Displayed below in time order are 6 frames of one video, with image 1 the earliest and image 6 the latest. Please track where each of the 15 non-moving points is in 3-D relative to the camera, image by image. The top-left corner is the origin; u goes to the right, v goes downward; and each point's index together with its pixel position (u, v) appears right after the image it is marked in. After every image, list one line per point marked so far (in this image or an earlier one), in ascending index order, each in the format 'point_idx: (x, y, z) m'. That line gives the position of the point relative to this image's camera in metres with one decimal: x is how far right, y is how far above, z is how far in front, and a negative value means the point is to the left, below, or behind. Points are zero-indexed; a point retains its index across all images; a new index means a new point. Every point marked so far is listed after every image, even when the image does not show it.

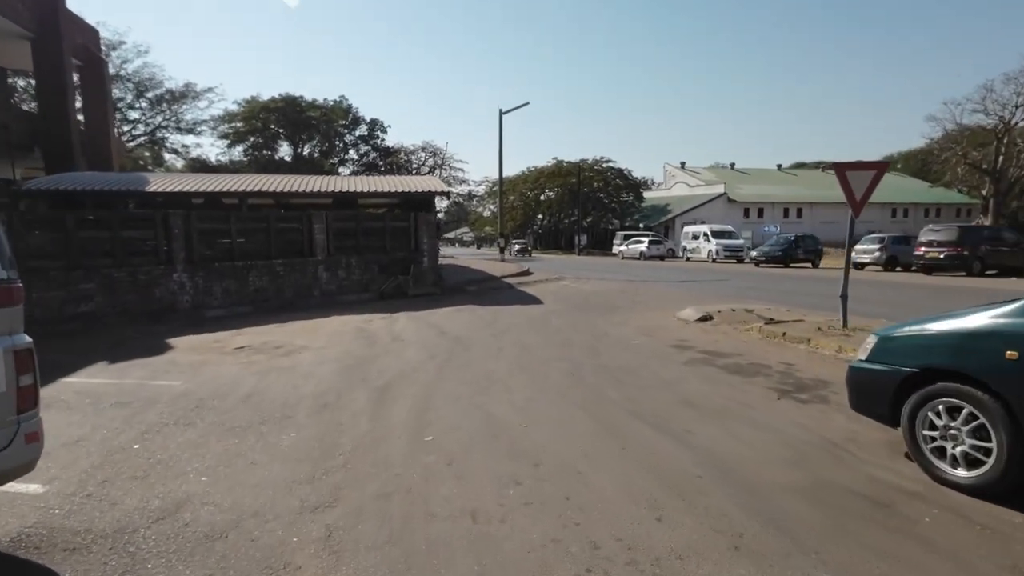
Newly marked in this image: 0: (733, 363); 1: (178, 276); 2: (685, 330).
0: (+3.4, -1.2, +8.7) m
1: (-9.1, +0.3, +15.2) m
2: (+3.7, -0.9, +11.8) m
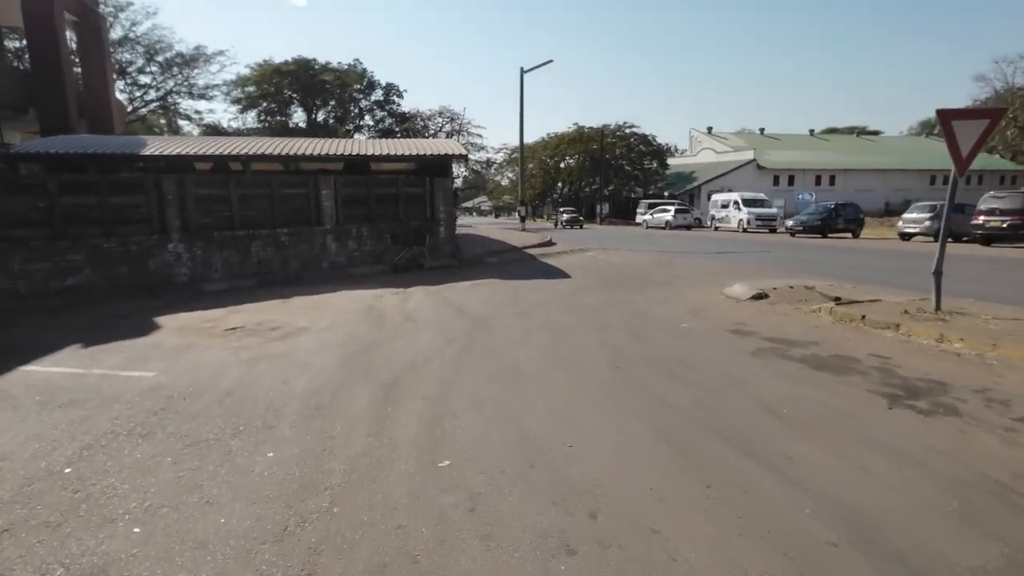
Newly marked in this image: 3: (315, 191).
0: (+3.9, -0.9, +7.2) m
1: (-8.5, +1.0, +14.0) m
2: (+4.2, -0.4, +10.3) m
3: (-5.8, +2.8, +16.3) m
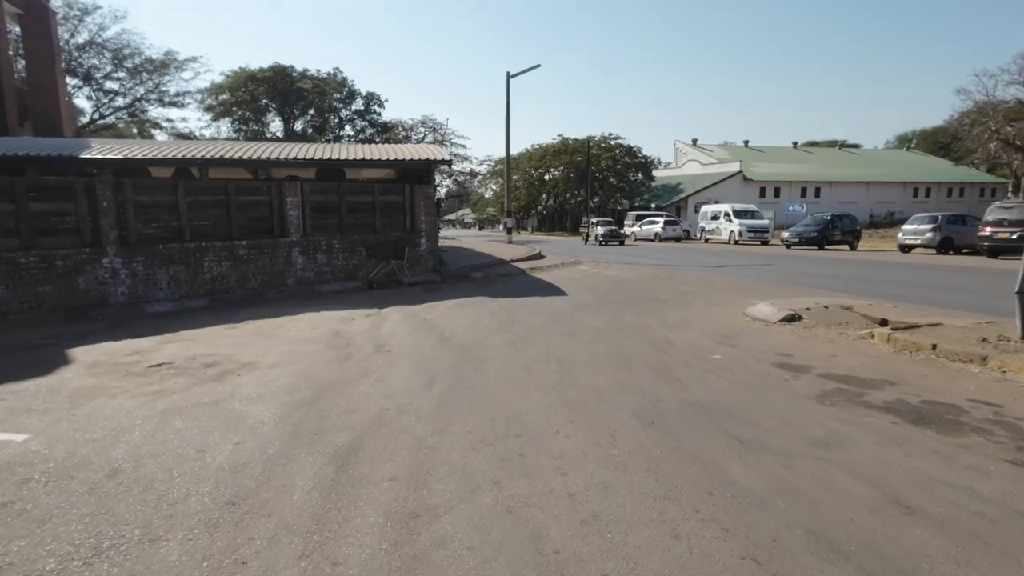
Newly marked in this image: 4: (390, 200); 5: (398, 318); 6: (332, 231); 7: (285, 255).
0: (+3.9, -1.1, +5.6) m
1: (-8.7, +0.6, +12.0) m
2: (+4.1, -0.8, +8.7) m
3: (-6.1, +2.3, +14.5) m
4: (-3.6, +2.6, +16.3) m
5: (-2.3, -0.6, +11.1) m
6: (-5.0, +1.6, +15.4) m
7: (-5.9, +0.9, +14.5) m
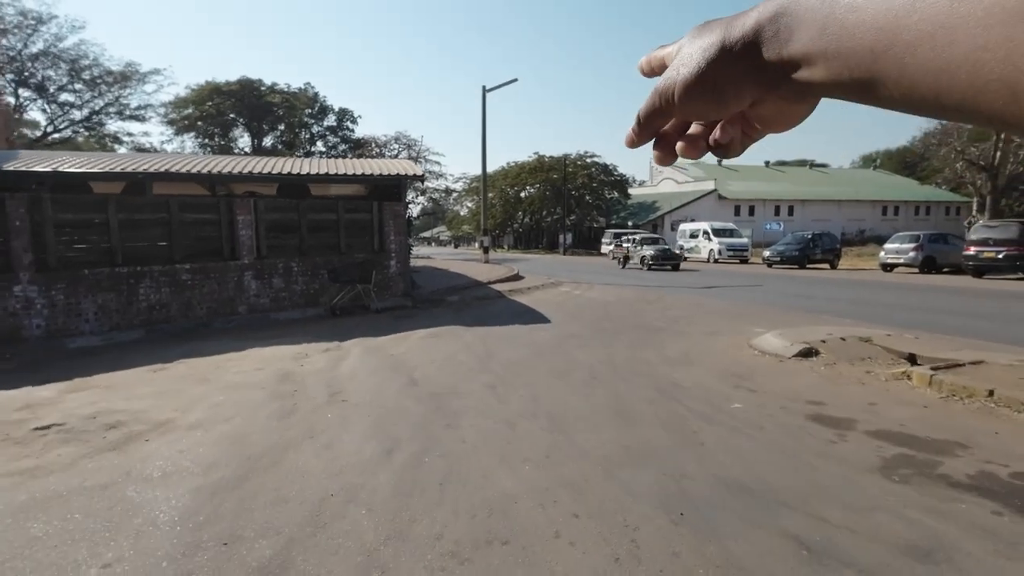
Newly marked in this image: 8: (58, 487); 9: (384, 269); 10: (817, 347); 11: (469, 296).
0: (+3.7, -1.5, +4.4) m
1: (-9.1, 0.0, +10.4) m
2: (+3.8, -1.2, +7.6) m
3: (-6.6, +1.6, +13.0) m
4: (-4.2, +1.9, +14.9) m
5: (-2.6, -1.1, +9.7) m
6: (-5.5, +0.9, +13.9) m
7: (-6.4, +0.2, +13.0) m
8: (-3.8, -1.6, +4.6) m
9: (-3.5, +0.5, +15.3) m
10: (+4.8, -0.9, +8.8) m
11: (-1.3, -0.3, +17.6) m
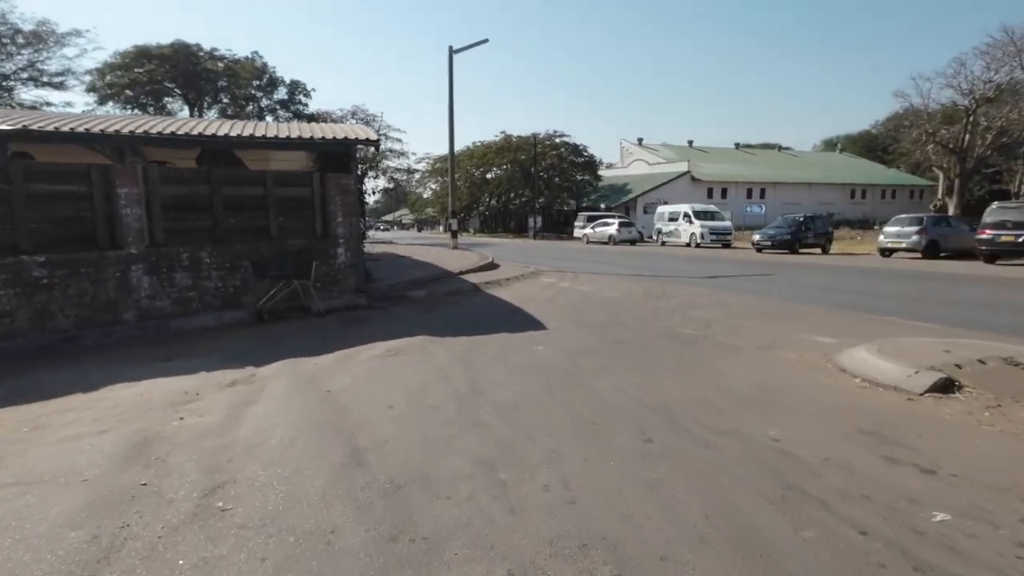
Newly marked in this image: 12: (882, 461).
0: (+4.0, -1.6, +1.6) m
1: (-9.2, -0.1, +6.7) m
2: (+3.9, -1.3, +4.8) m
3: (-6.8, +1.7, +9.5) m
4: (-4.6, +2.0, +11.5) m
5: (-2.7, -1.2, +6.5) m
6: (-5.8, +0.9, +10.5) m
7: (-6.7, +0.2, +9.5) m
8: (-3.5, -1.8, +1.4) m
9: (-3.9, +0.6, +11.9) m
10: (+4.8, -1.0, +6.0) m
11: (-1.9, -0.1, +14.4) m
12: (+2.9, -1.4, +4.4) m
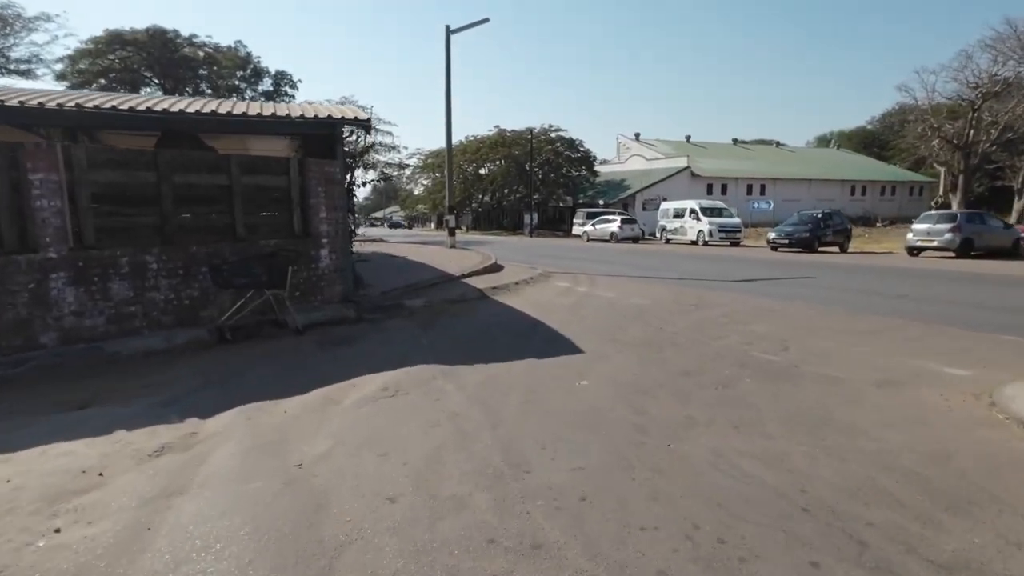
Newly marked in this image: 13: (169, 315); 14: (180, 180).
0: (+4.5, -1.9, -0.3) m
1: (-8.7, -0.3, +4.5) m
2: (+4.4, -1.5, +2.8) m
3: (-6.5, +1.5, +7.3) m
4: (-4.2, +1.8, +9.4) m
5: (-2.2, -1.4, +4.4) m
6: (-5.5, +0.7, +8.3) m
7: (-6.3, 0.0, +7.3) m
8: (-2.9, -2.1, -0.7) m
9: (-3.5, +0.4, +9.8) m
10: (+5.2, -1.2, +4.1) m
11: (-1.6, -0.2, +12.3) m
12: (+3.4, -1.6, +2.4) m
13: (-5.2, -0.4, +8.4) m
14: (-5.1, +1.7, +8.6) m
